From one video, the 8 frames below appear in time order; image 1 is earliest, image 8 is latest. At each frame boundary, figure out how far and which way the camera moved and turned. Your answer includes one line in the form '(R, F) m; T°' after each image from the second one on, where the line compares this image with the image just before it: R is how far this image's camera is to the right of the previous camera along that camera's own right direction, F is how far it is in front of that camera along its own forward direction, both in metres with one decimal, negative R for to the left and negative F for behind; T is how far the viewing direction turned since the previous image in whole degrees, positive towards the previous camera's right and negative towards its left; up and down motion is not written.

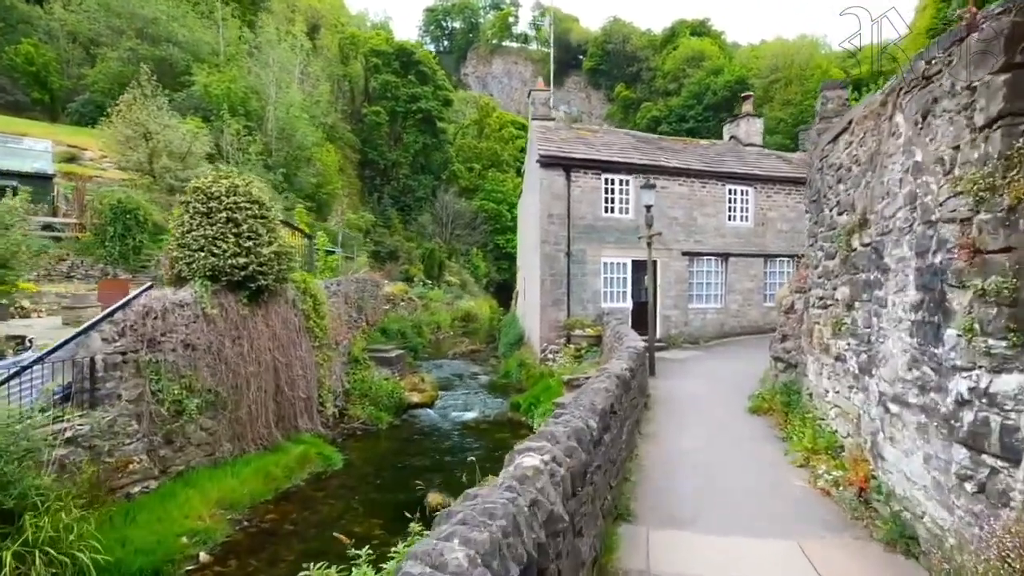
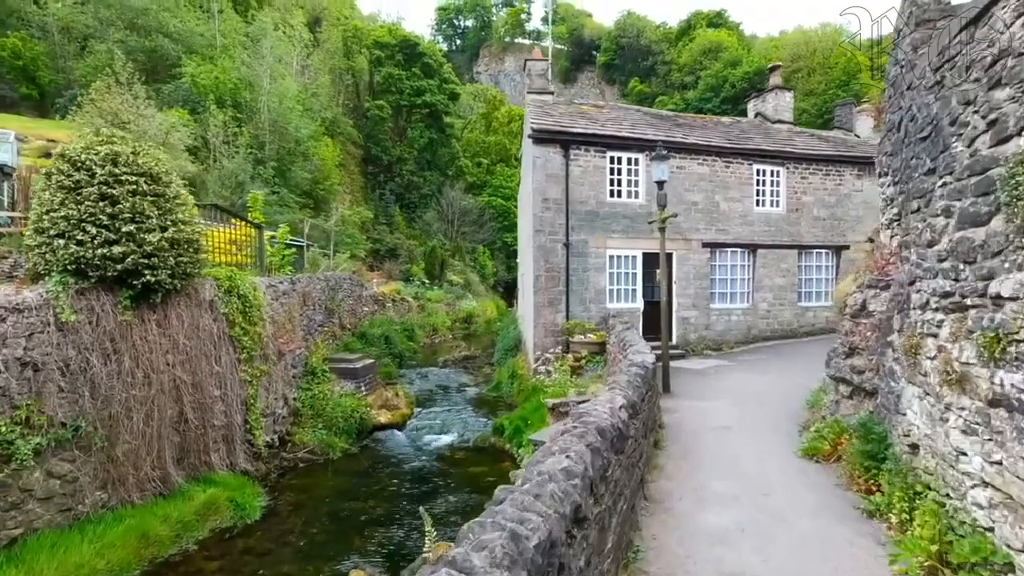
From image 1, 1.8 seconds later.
(+0.7, +2.3) m; -2°
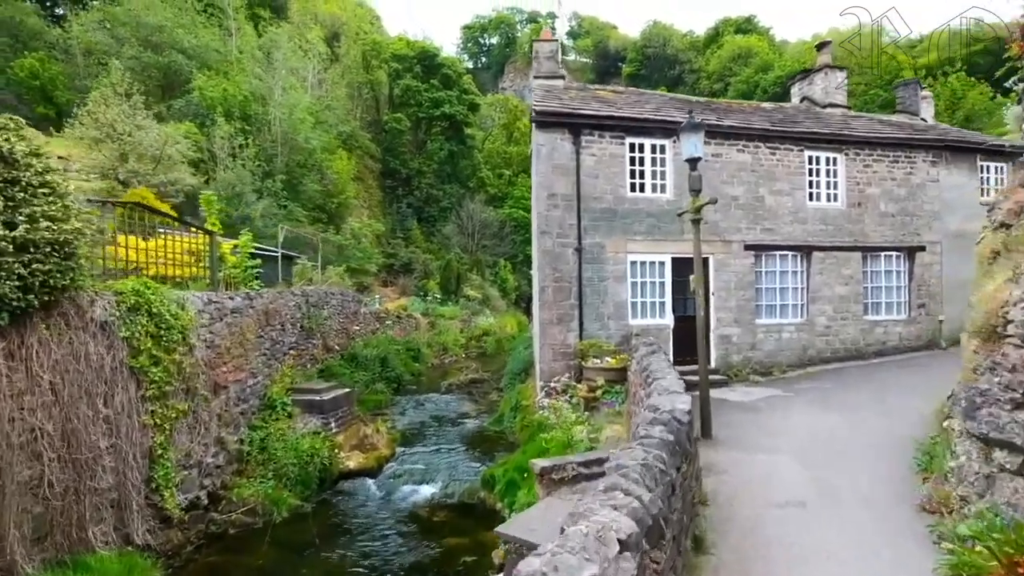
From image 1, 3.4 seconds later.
(+0.6, +2.2) m; -3°
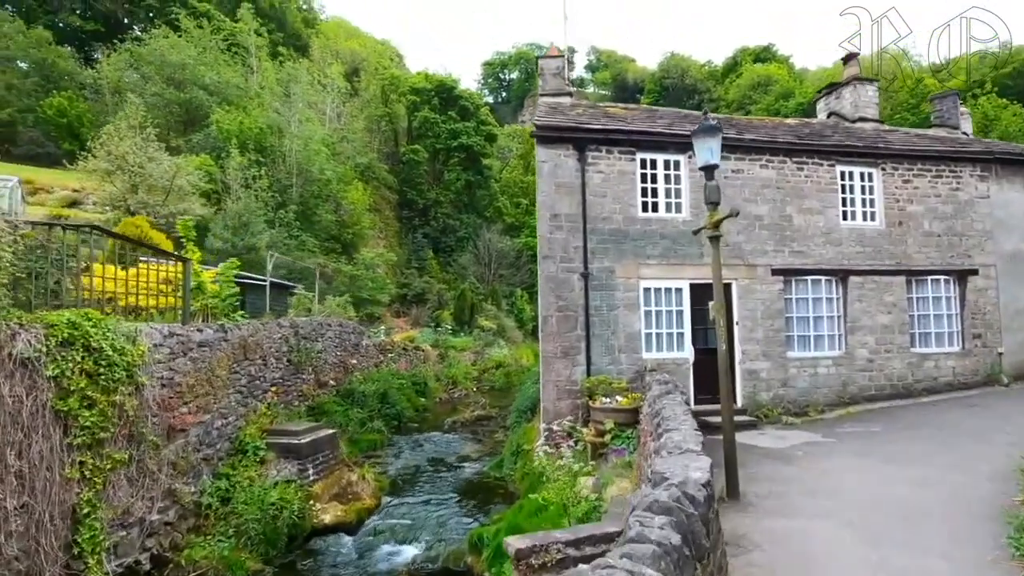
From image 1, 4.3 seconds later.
(+0.4, +1.0) m; -2°
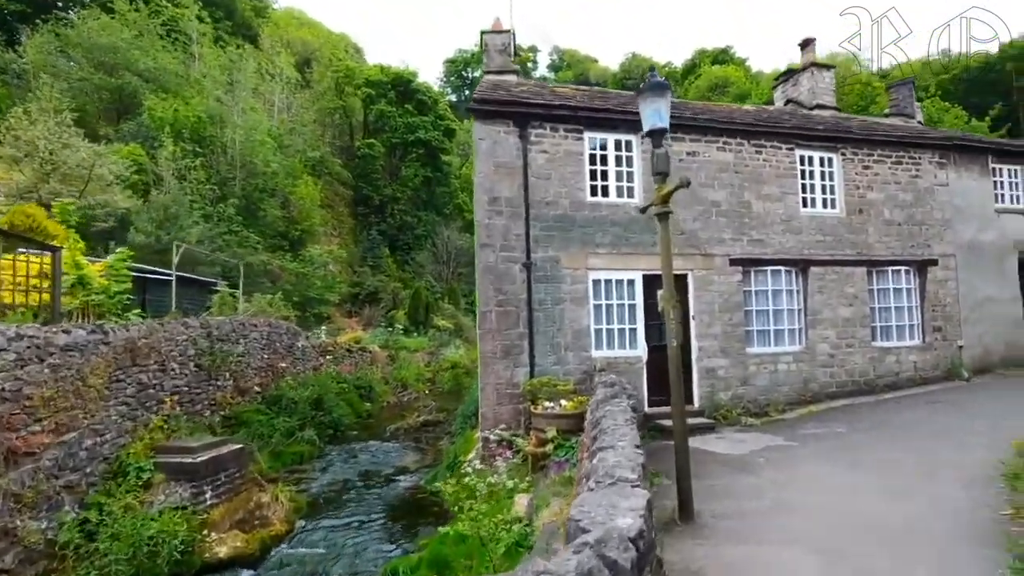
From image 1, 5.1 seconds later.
(+0.5, +1.0) m; +4°
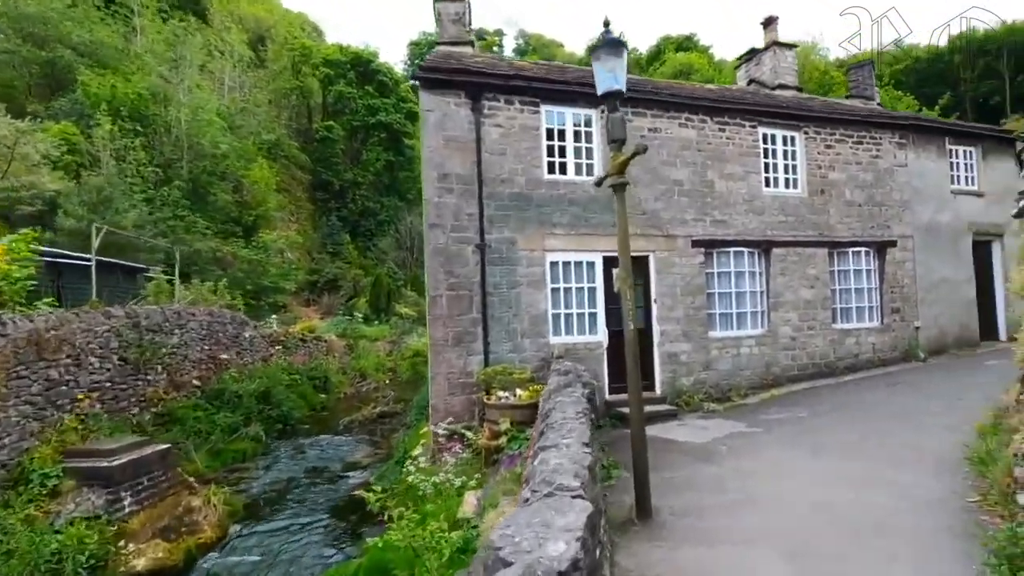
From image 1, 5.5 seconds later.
(+0.2, +0.5) m; +3°
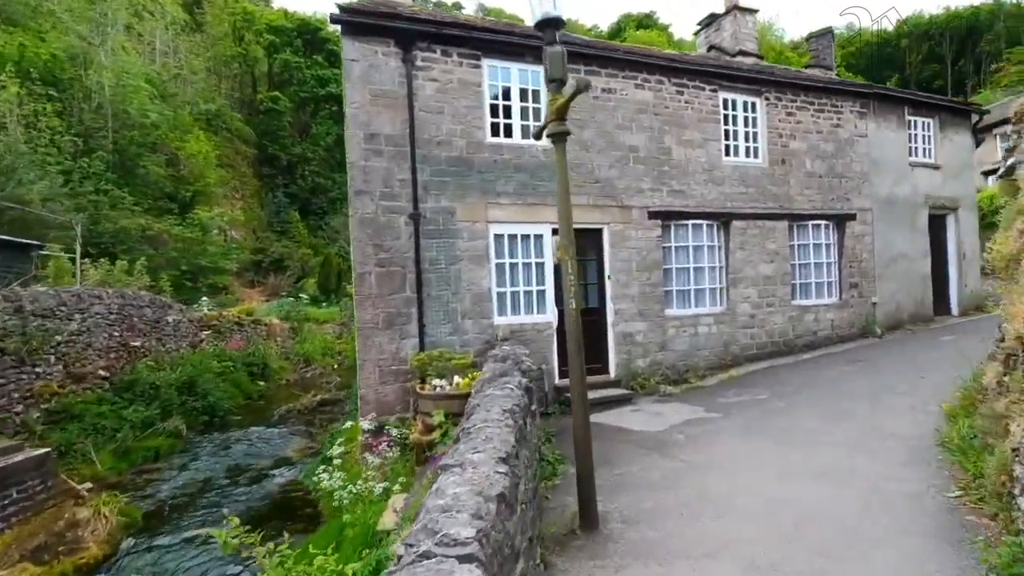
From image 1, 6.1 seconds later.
(+0.3, +0.8) m; +4°
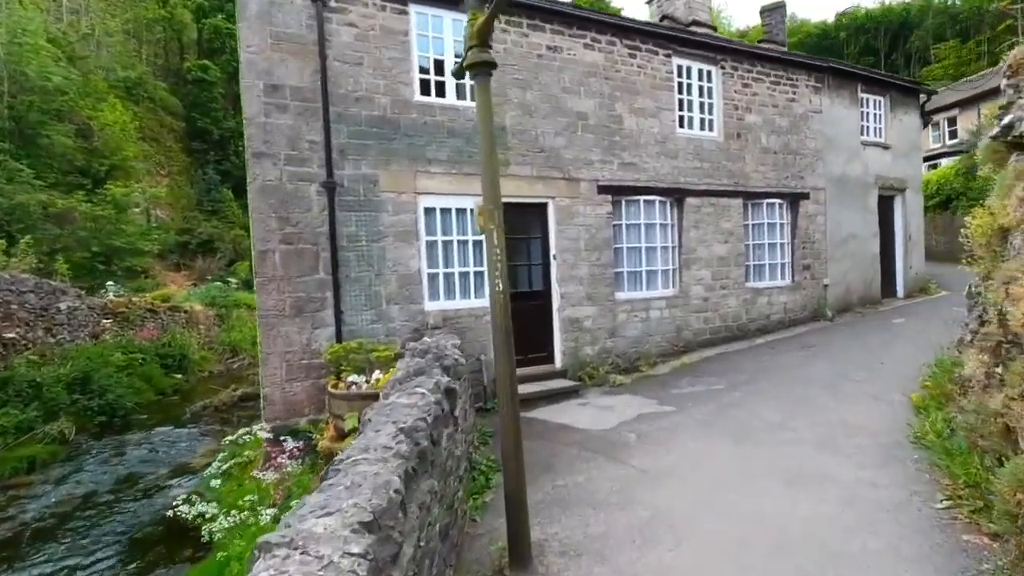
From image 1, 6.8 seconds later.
(+0.3, +0.9) m; +5°
